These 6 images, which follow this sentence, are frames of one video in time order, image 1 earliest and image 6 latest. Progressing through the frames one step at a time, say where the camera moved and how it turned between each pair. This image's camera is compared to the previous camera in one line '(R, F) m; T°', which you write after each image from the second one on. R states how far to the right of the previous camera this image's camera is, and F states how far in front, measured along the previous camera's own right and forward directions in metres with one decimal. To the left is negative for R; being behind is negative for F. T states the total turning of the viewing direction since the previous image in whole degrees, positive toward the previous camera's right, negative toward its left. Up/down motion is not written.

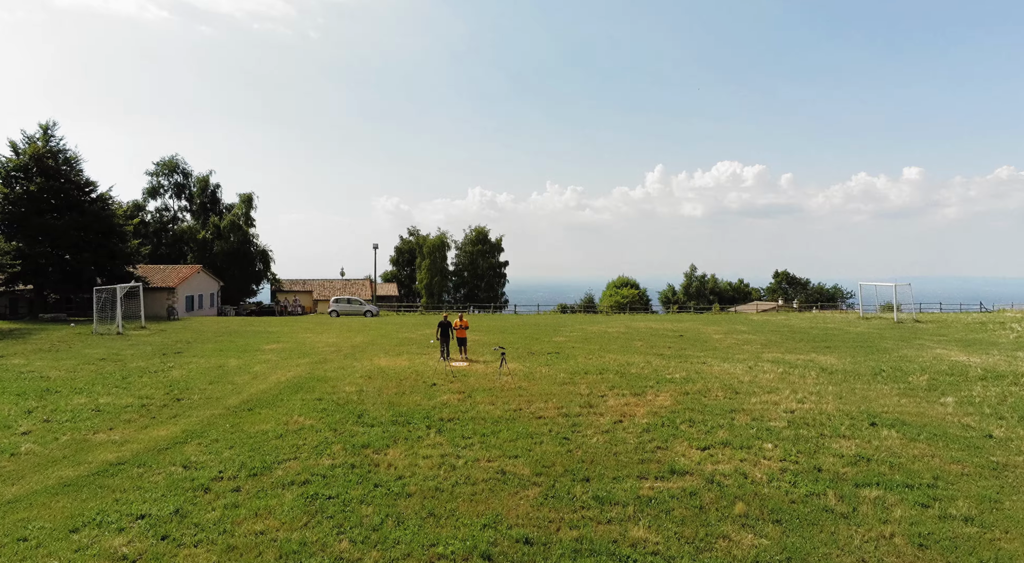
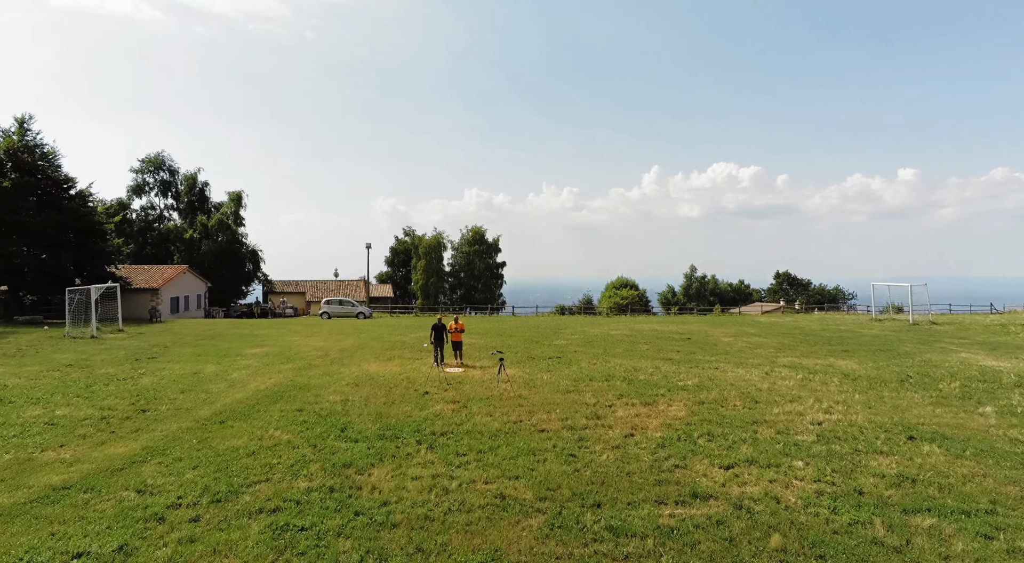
(-0.1, +1.5) m; 0°
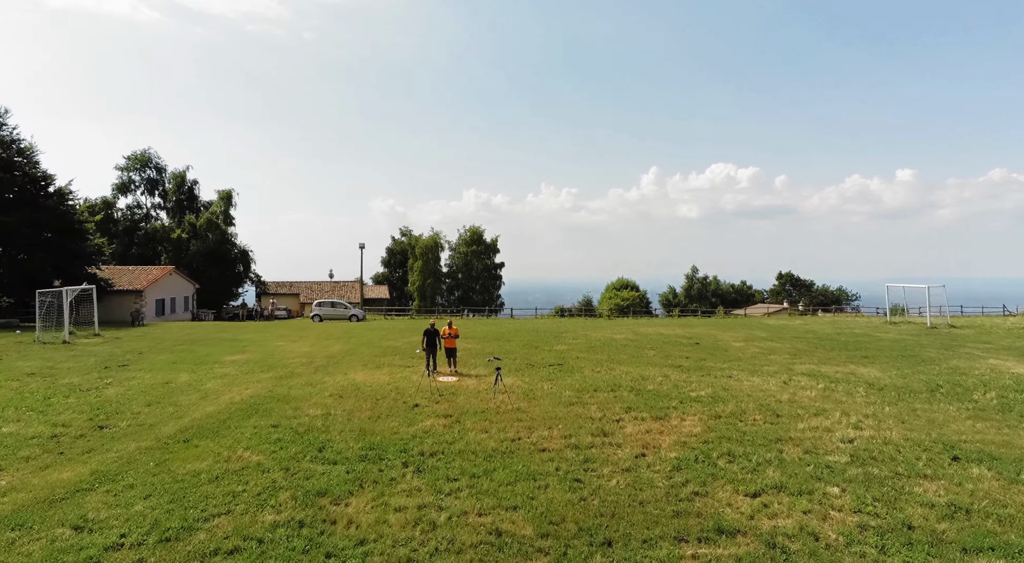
(0.0, +1.5) m; 0°
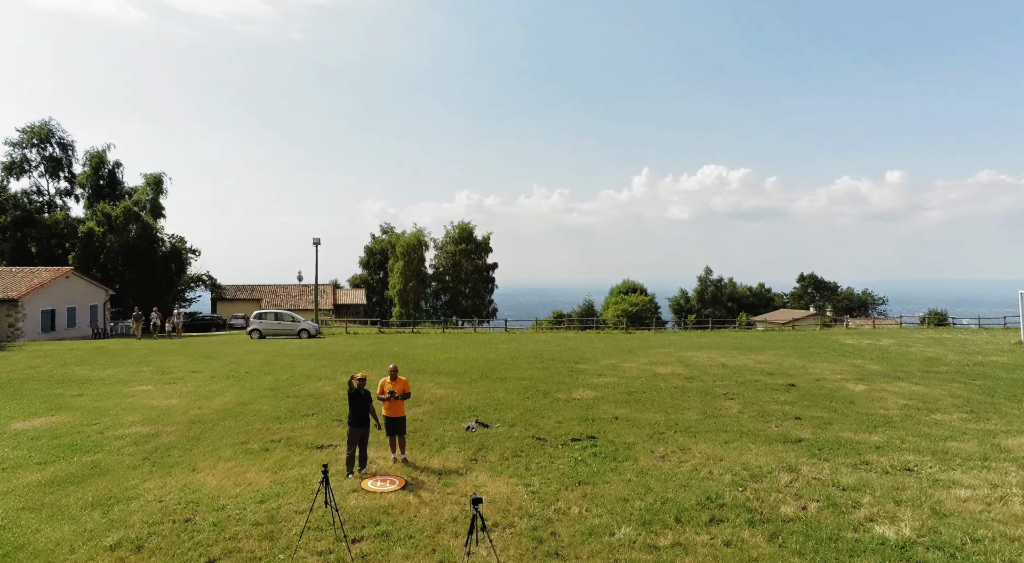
(0.0, +9.1) m; +1°
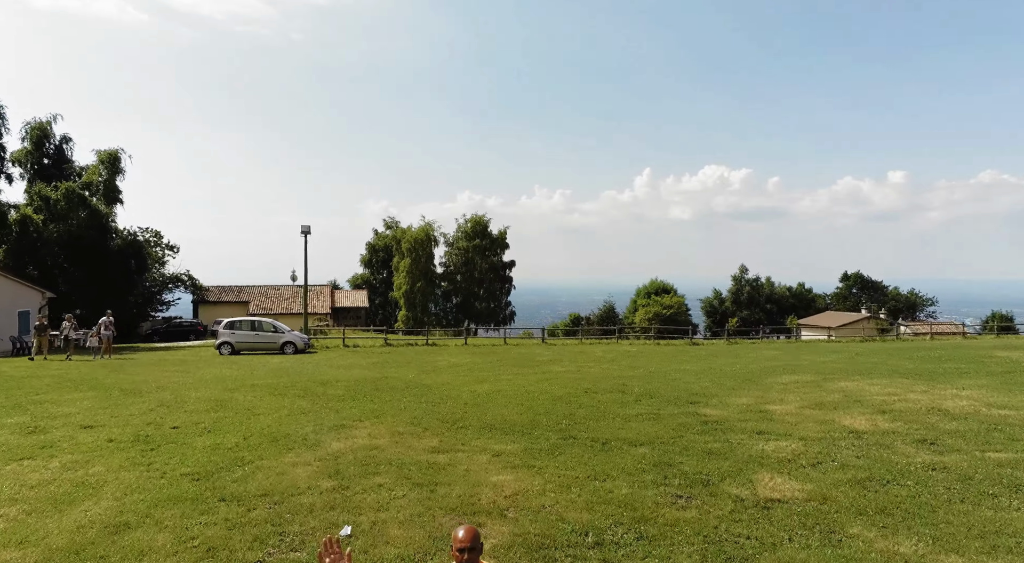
(-1.7, +7.6) m; 0°
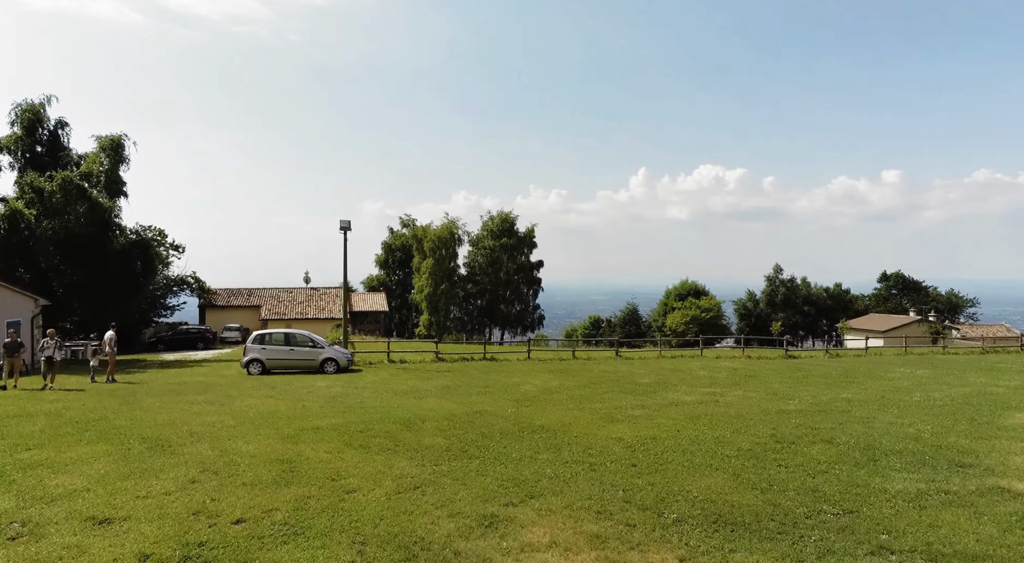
(-3.0, +4.3) m; 0°
